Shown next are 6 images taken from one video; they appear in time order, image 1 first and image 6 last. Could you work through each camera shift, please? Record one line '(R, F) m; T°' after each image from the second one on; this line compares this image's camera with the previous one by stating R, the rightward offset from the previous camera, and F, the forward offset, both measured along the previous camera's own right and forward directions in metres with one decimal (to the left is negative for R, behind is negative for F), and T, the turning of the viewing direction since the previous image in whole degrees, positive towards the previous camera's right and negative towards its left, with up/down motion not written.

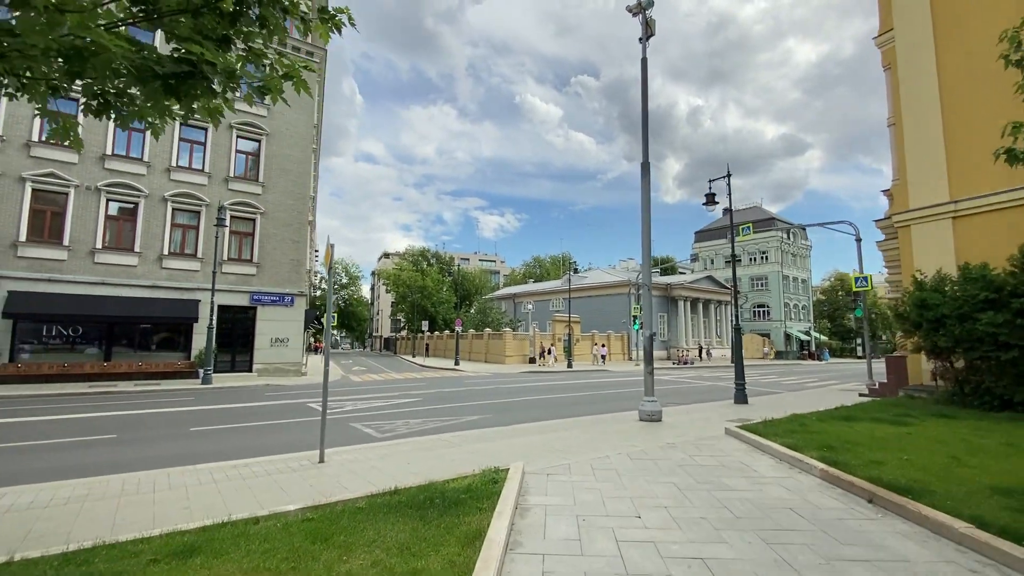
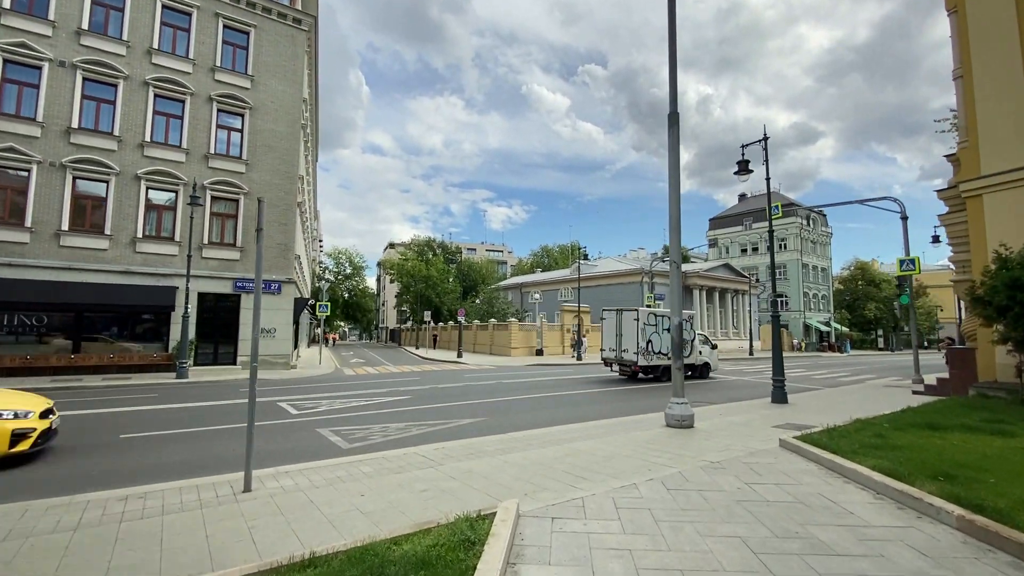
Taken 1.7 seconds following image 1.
(+0.2, +1.9) m; -1°
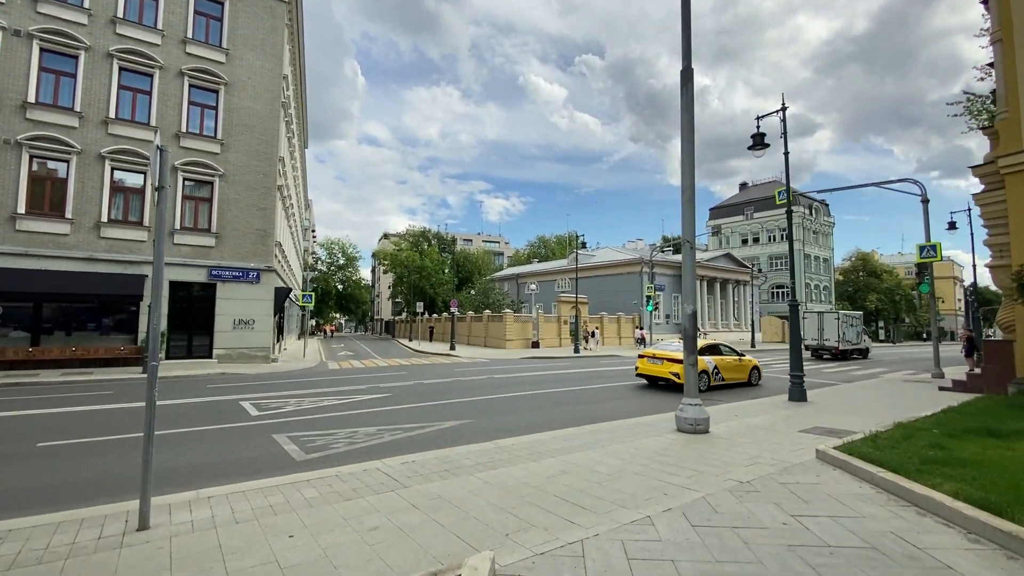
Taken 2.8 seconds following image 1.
(+0.2, +1.3) m; 0°
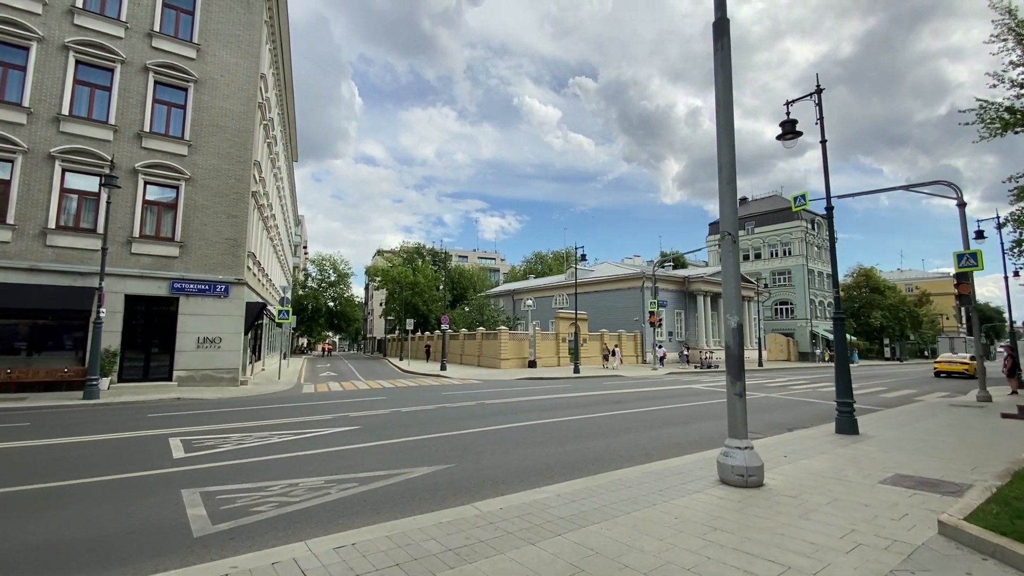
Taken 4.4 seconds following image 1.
(+0.1, +1.8) m; +1°
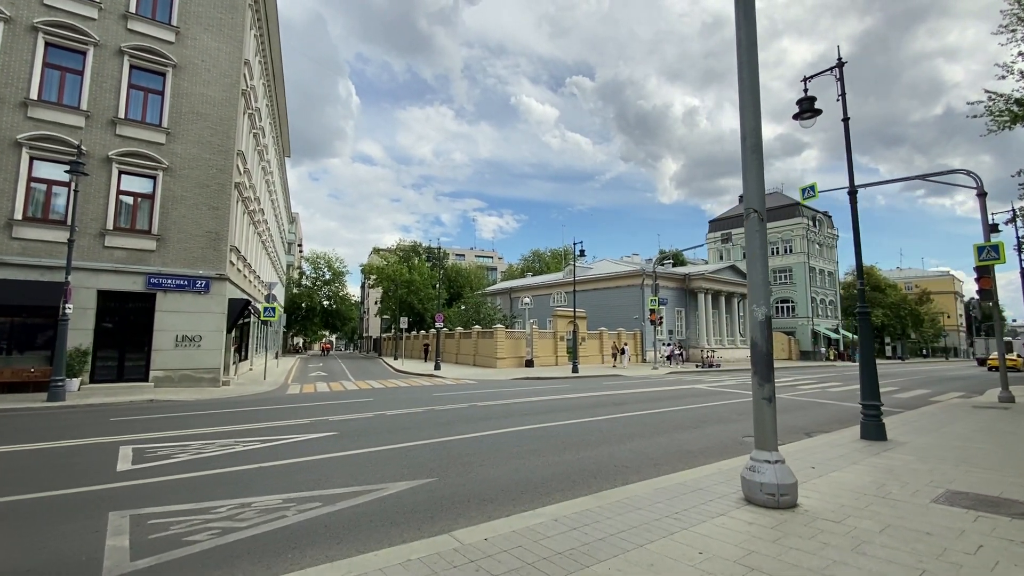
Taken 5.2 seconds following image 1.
(+0.1, +0.9) m; 0°
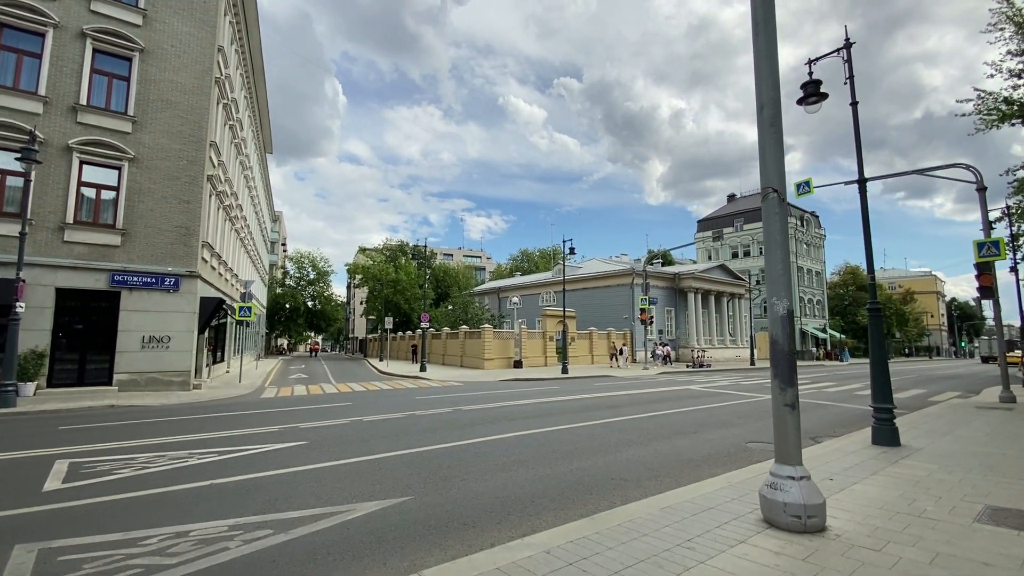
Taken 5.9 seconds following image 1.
(0.0, +0.7) m; +1°
